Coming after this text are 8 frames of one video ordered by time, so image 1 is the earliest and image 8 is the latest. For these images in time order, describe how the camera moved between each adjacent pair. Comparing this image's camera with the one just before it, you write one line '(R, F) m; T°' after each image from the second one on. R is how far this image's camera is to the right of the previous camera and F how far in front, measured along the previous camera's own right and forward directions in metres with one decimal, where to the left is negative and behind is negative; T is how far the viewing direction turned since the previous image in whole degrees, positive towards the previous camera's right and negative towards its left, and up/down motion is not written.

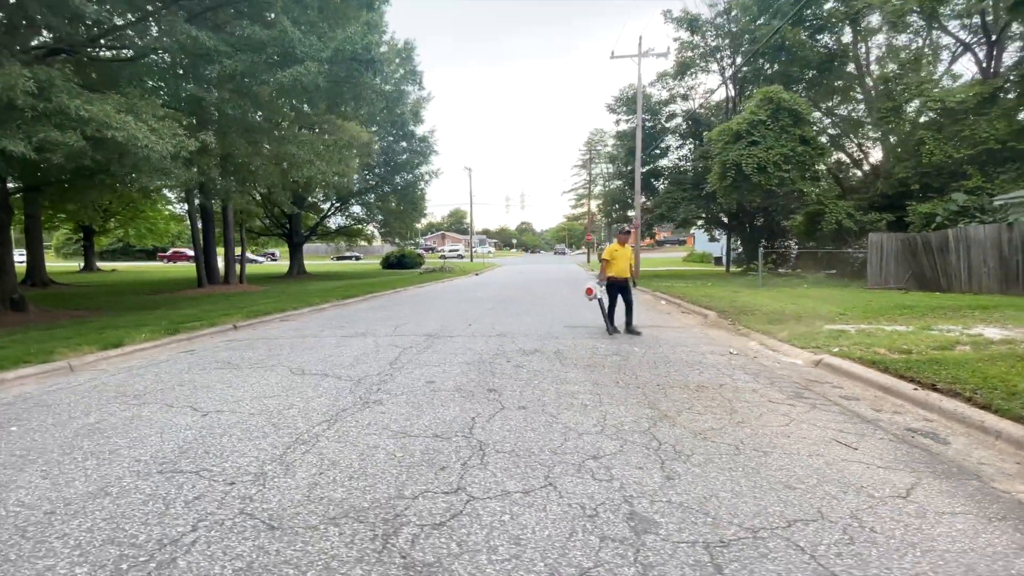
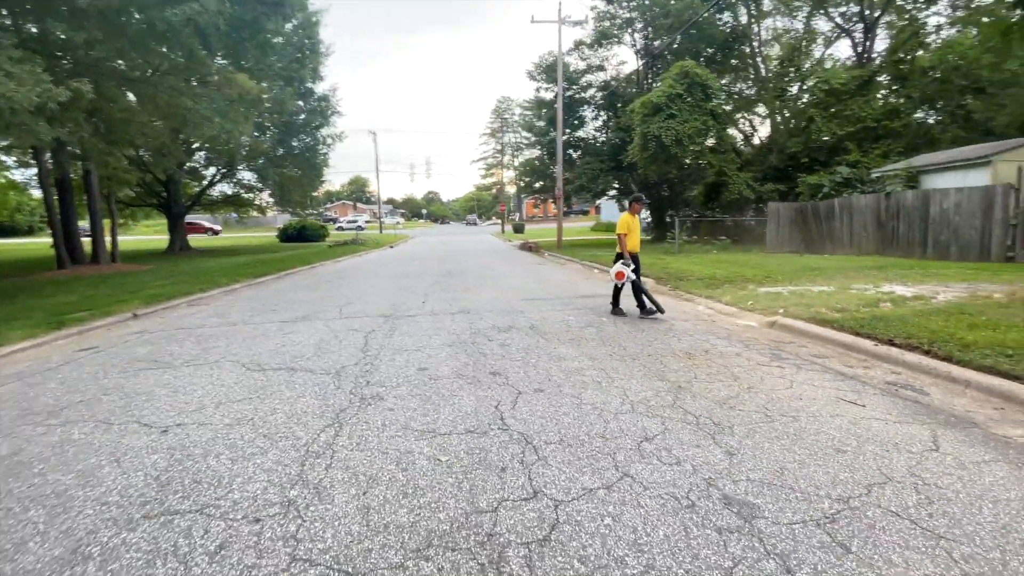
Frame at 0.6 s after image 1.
(-1.0, +0.5) m; +11°
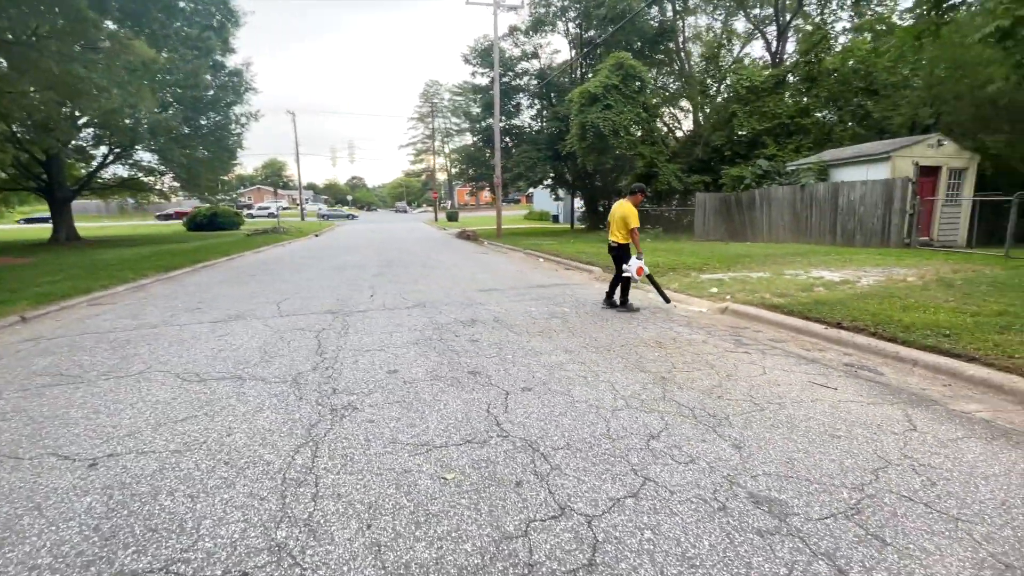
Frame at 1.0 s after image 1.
(-0.5, +0.3) m; +8°
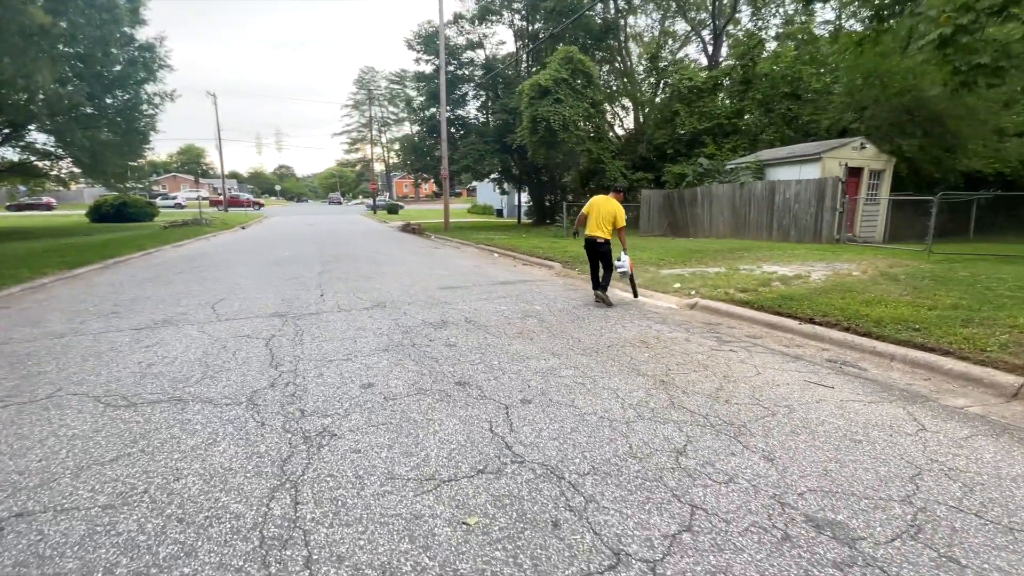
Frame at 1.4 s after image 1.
(-0.5, +0.5) m; +7°
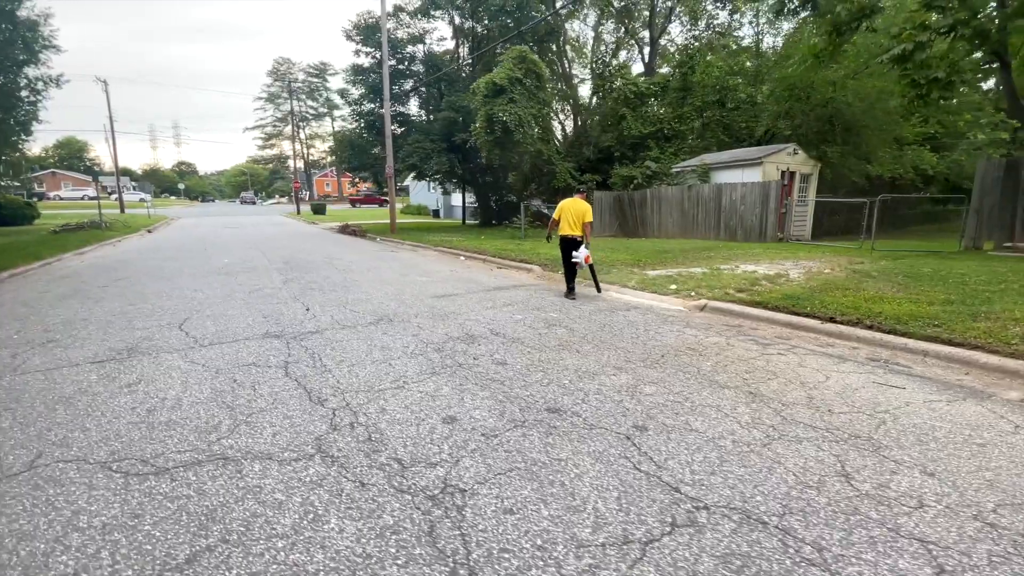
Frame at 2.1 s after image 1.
(-1.4, +0.6) m; +9°
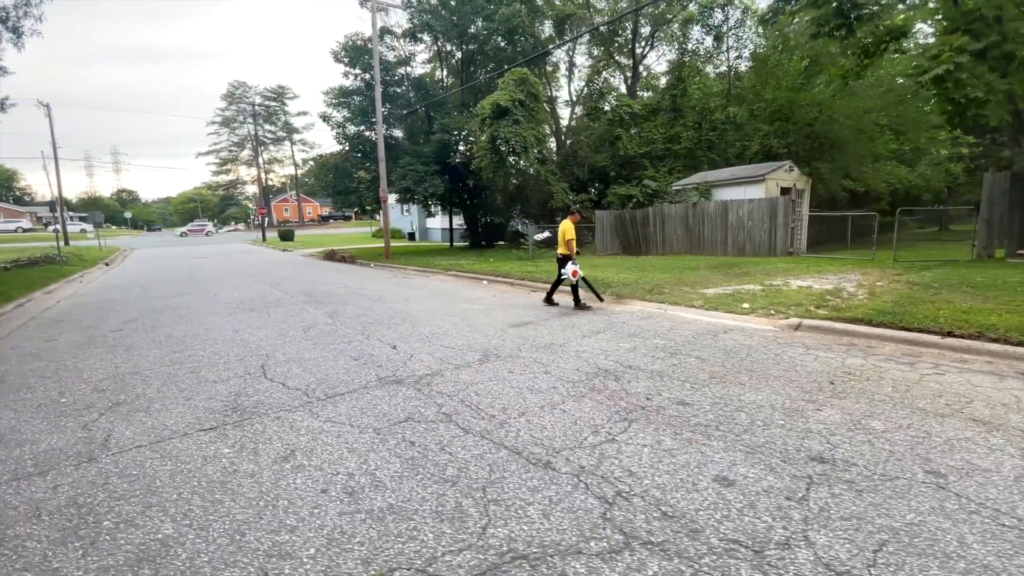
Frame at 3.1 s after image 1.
(-2.0, +0.6) m; +5°
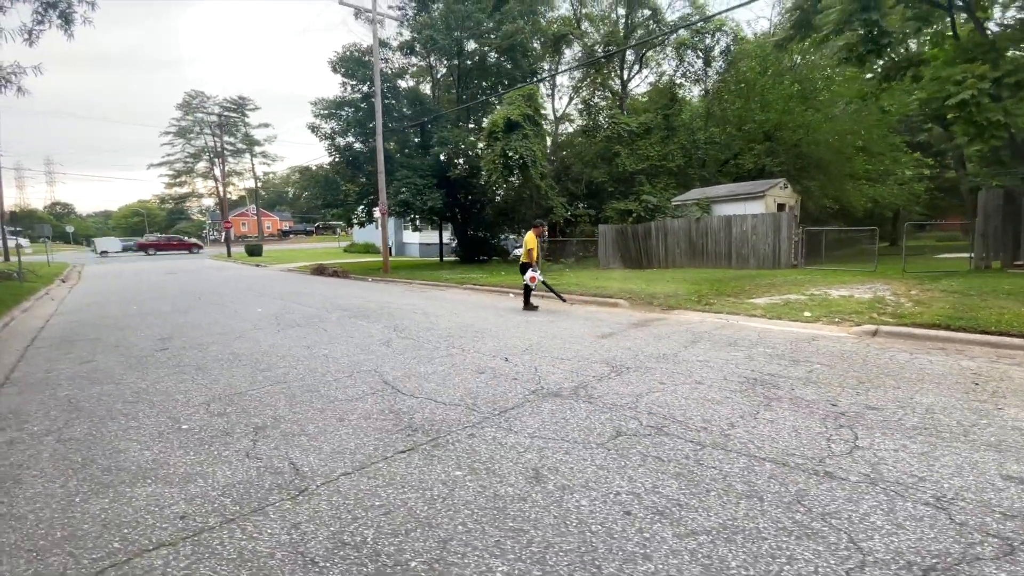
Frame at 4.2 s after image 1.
(-2.0, +0.3) m; +5°
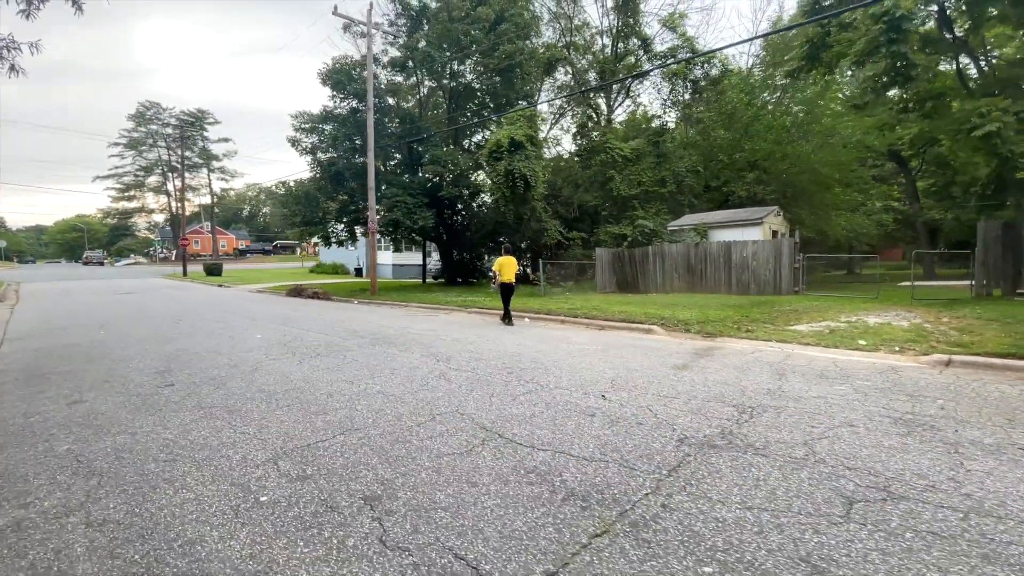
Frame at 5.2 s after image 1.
(-1.5, +0.8) m; +5°
